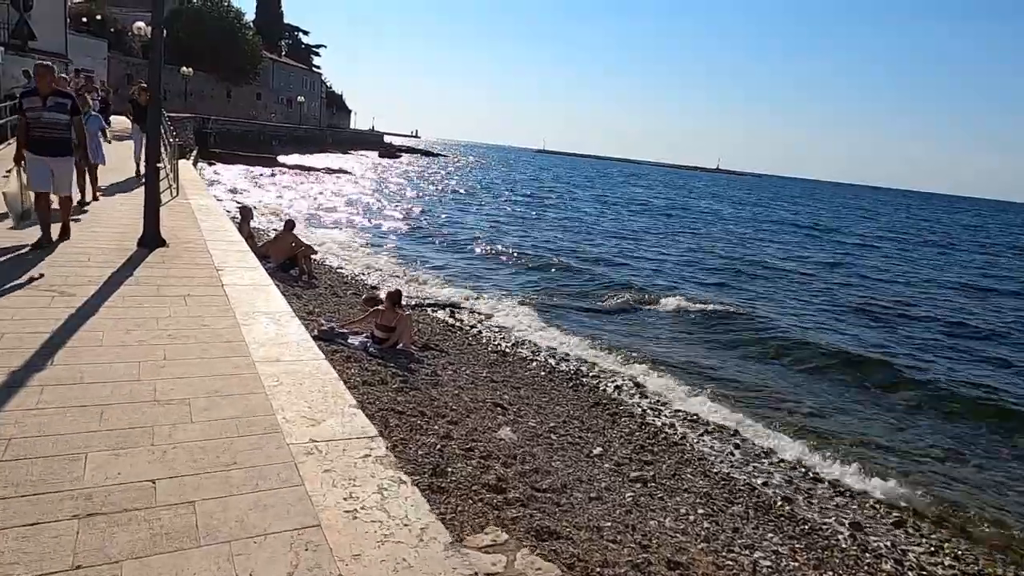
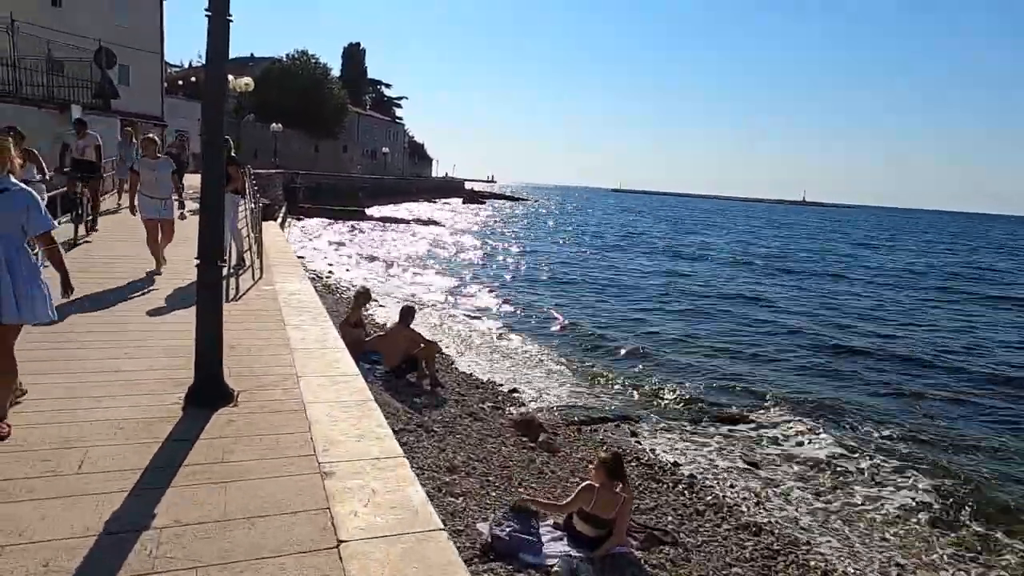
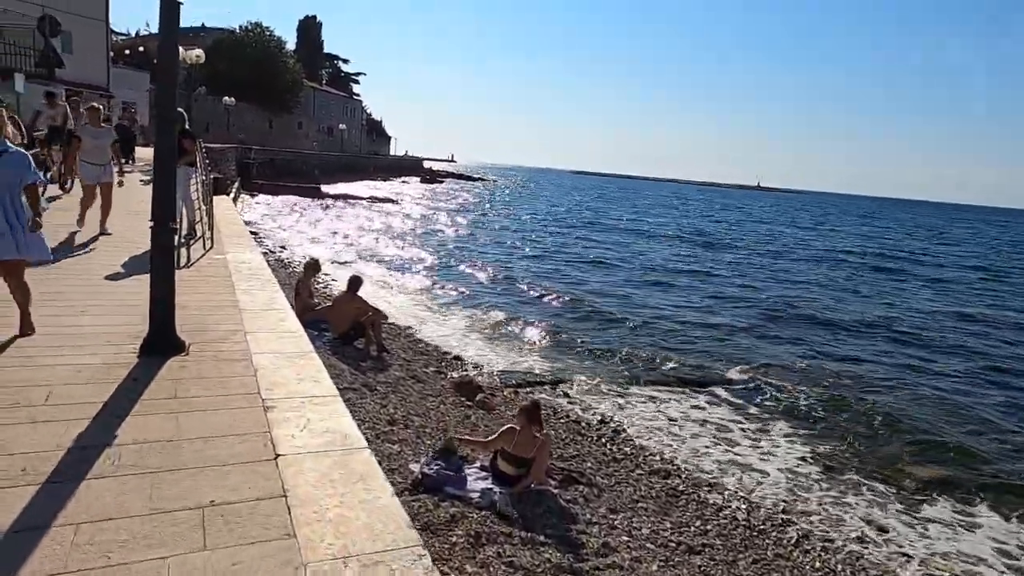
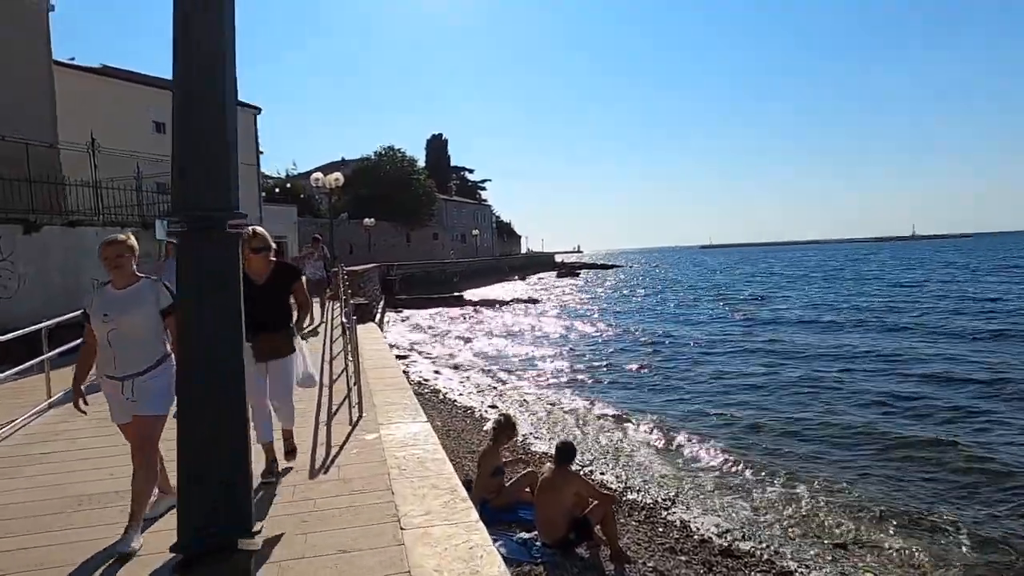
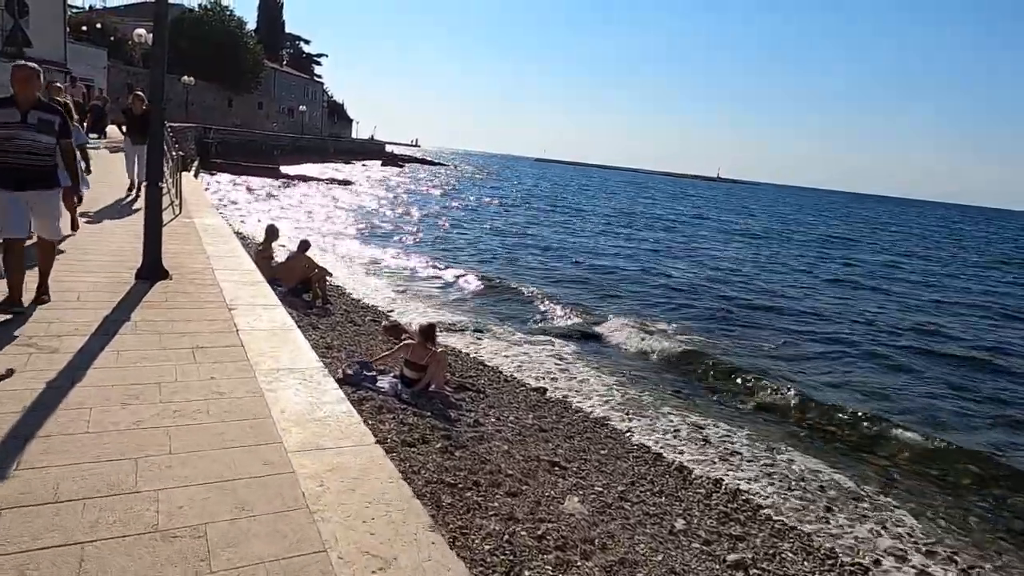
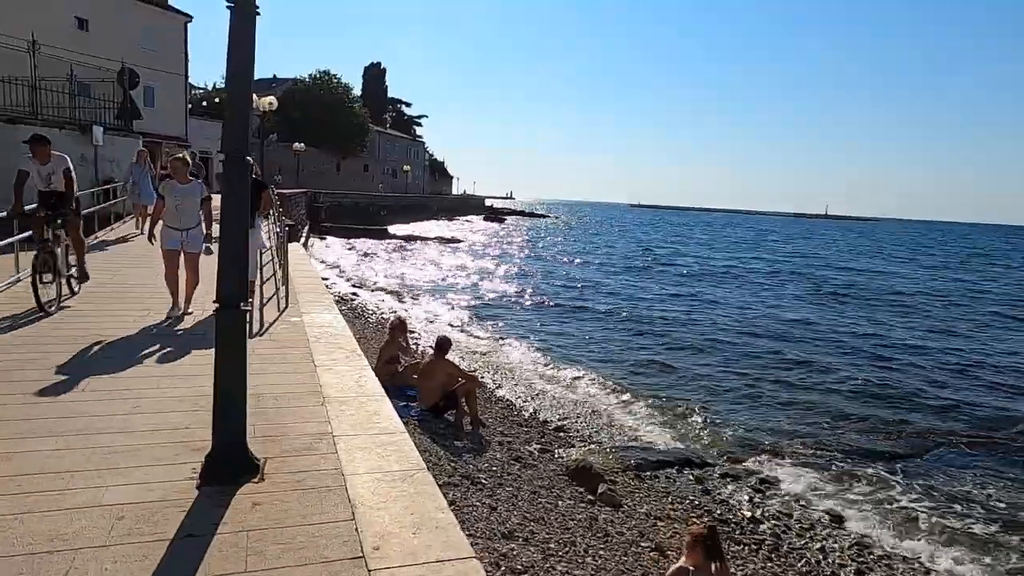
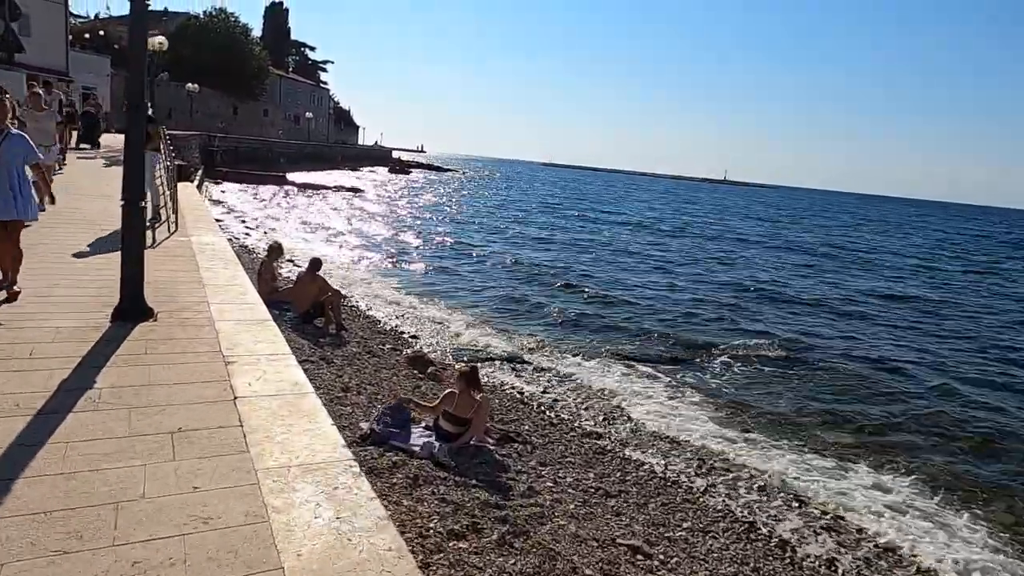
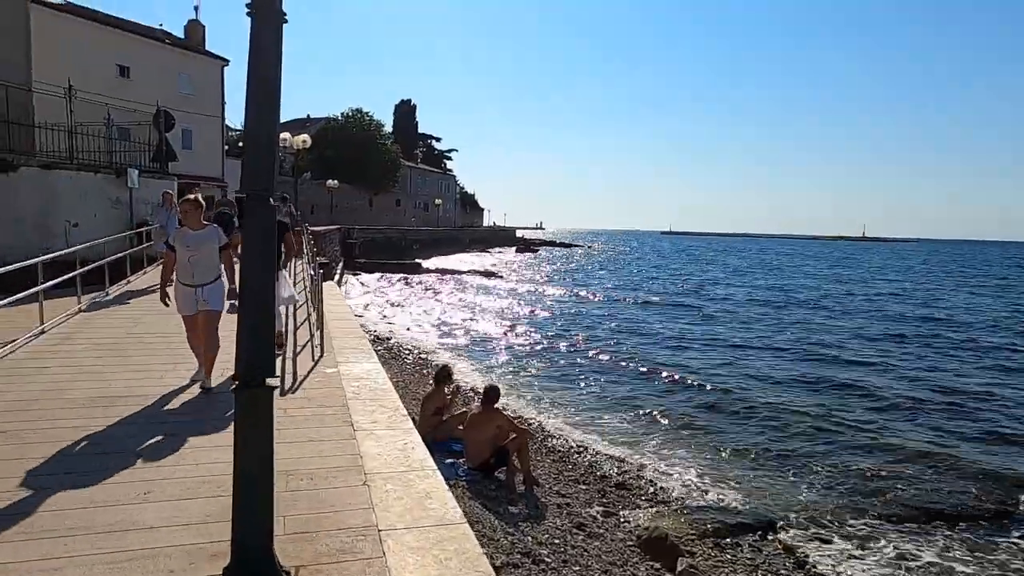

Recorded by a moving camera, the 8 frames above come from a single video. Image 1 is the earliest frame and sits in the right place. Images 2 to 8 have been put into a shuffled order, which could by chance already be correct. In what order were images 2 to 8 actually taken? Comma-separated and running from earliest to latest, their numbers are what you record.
5, 7, 3, 2, 6, 8, 4
